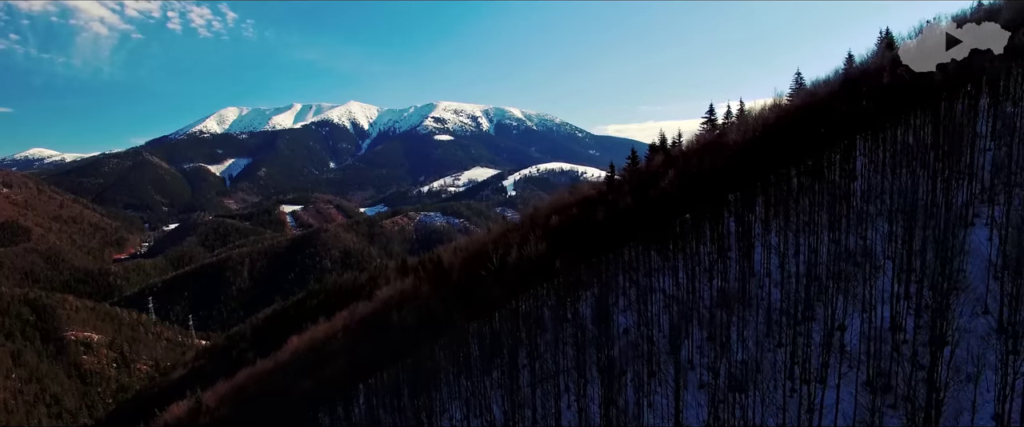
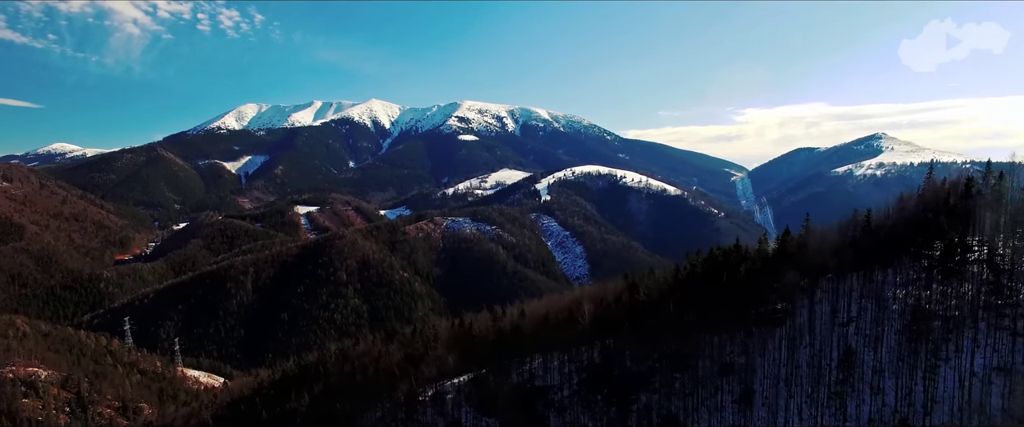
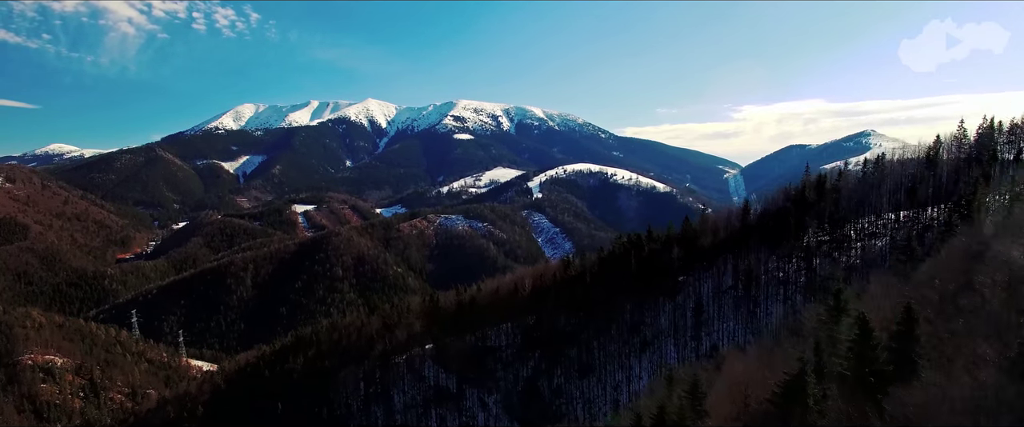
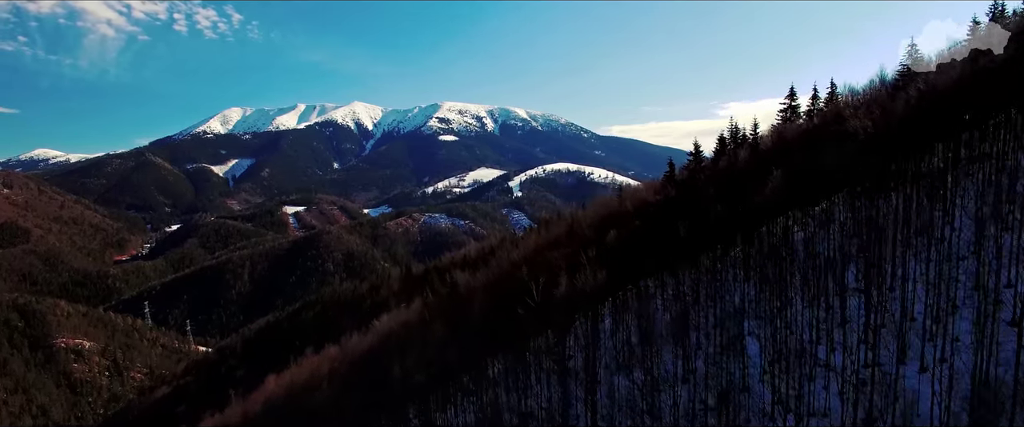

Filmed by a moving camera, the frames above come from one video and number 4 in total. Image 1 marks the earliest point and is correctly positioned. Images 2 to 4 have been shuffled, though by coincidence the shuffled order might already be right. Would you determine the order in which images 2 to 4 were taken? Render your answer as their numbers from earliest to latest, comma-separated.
4, 3, 2
